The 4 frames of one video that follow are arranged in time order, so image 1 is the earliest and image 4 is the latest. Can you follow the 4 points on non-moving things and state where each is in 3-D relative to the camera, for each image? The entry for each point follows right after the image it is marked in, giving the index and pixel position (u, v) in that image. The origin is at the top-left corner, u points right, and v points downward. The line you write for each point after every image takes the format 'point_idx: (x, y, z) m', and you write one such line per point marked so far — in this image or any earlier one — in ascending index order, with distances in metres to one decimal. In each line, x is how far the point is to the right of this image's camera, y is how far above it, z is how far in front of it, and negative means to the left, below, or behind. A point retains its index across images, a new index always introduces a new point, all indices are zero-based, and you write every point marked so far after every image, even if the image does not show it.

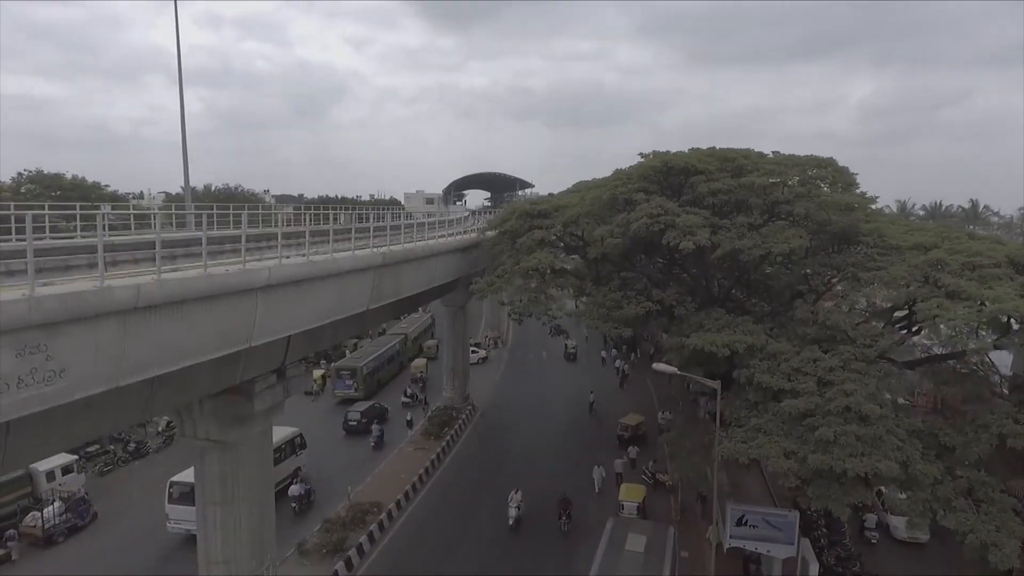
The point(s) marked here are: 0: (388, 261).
0: (-2.7, +0.7, +14.2) m
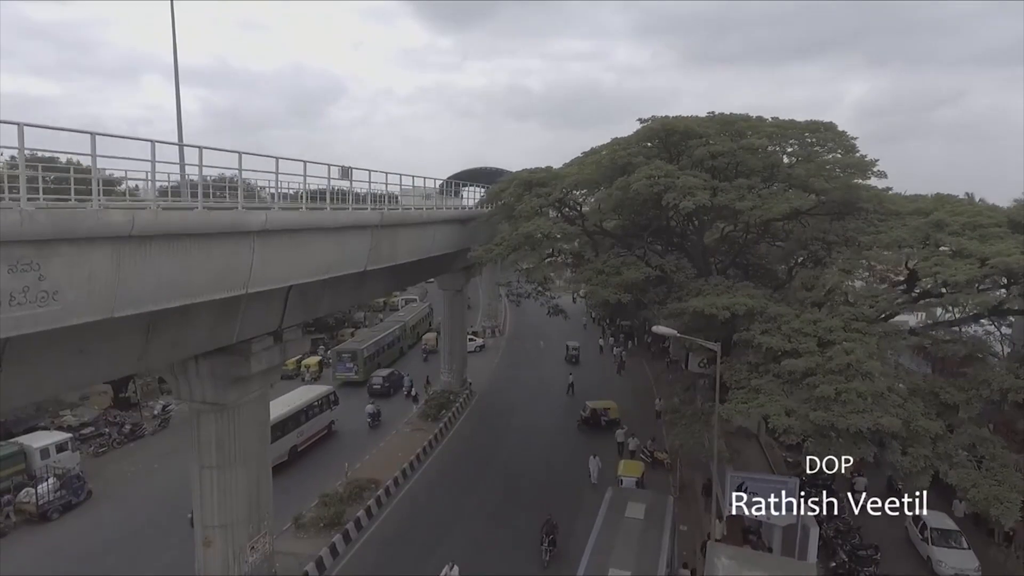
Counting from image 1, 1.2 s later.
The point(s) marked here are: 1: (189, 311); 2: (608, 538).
0: (-2.7, +1.5, +14.1) m
1: (-5.7, -0.4, +11.4) m
2: (+2.2, -5.9, +15.3) m
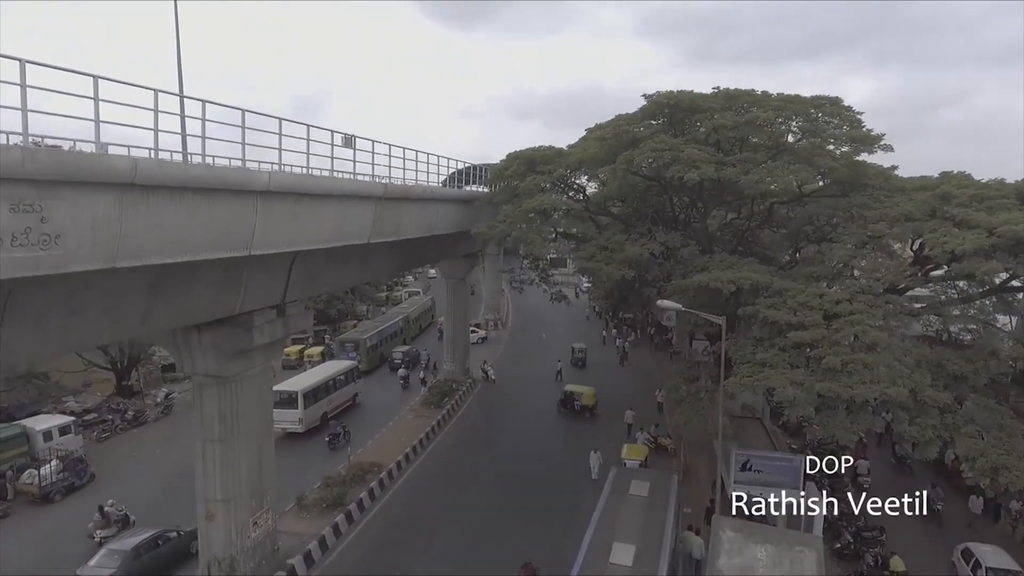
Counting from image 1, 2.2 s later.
0: (-2.6, +2.1, +14.0) m
1: (-5.6, +0.2, +11.3) m
2: (+2.3, -5.3, +15.2) m
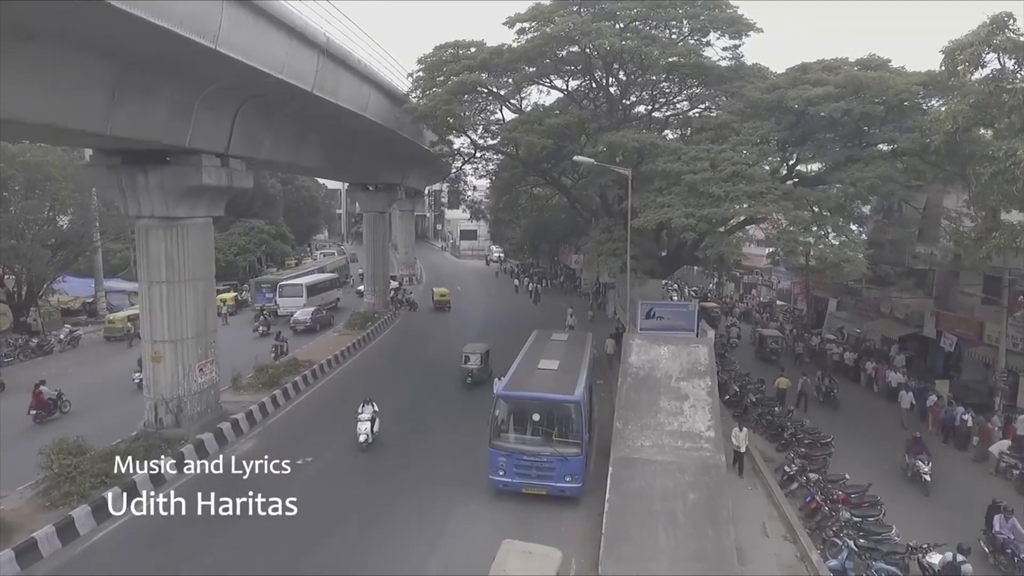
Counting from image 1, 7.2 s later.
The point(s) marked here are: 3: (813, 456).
0: (-4.2, +5.6, +15.2) m
1: (-6.8, +3.6, +12.1) m
2: (+0.6, -1.7, +17.1) m
3: (+6.9, -3.9, +14.9) m
